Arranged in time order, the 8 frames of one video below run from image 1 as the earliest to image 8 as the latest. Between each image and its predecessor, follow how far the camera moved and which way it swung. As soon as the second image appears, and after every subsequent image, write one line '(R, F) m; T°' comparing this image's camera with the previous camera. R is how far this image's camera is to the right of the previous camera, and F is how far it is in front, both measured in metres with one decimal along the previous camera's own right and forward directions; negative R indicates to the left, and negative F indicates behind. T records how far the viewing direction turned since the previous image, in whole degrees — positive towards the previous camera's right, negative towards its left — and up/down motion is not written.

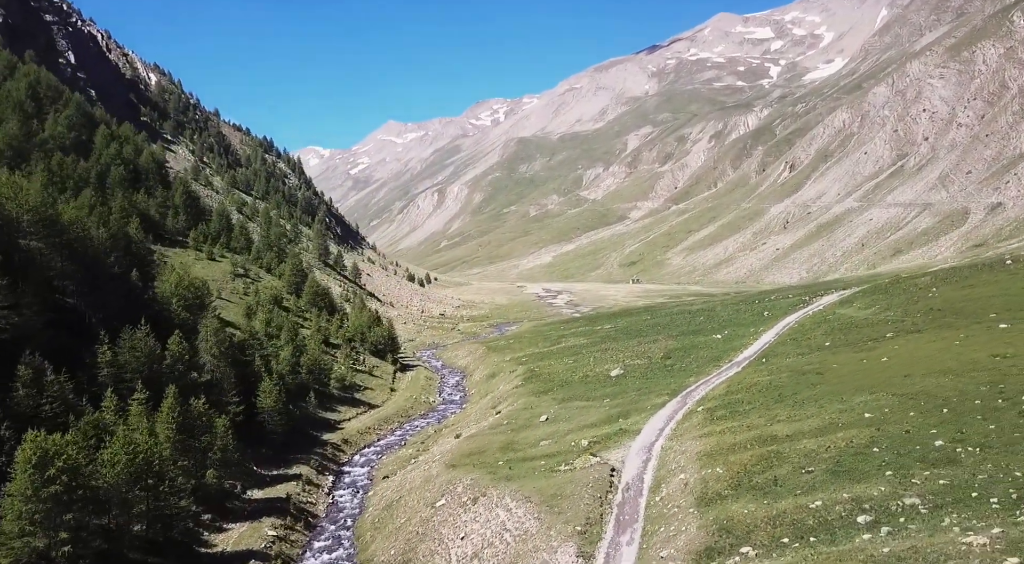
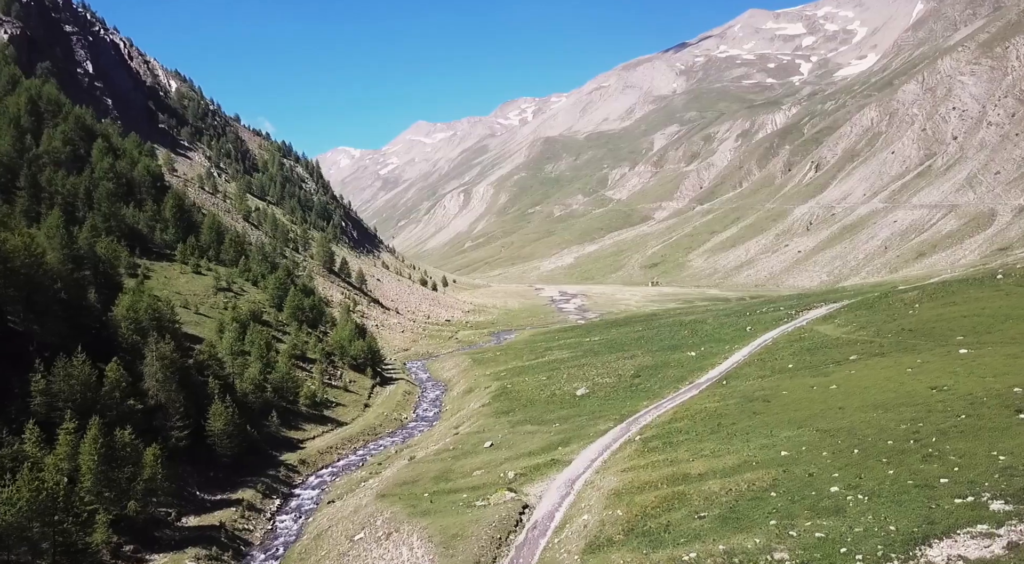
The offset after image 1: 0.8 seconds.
(+6.3, 0.0) m; -3°
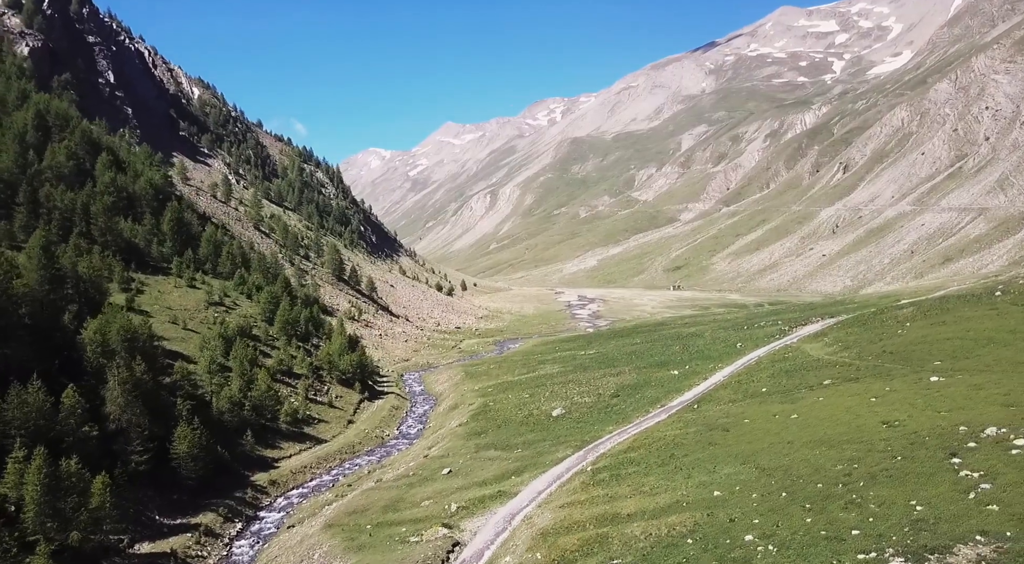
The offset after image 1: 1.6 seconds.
(+5.3, +0.2) m; -3°
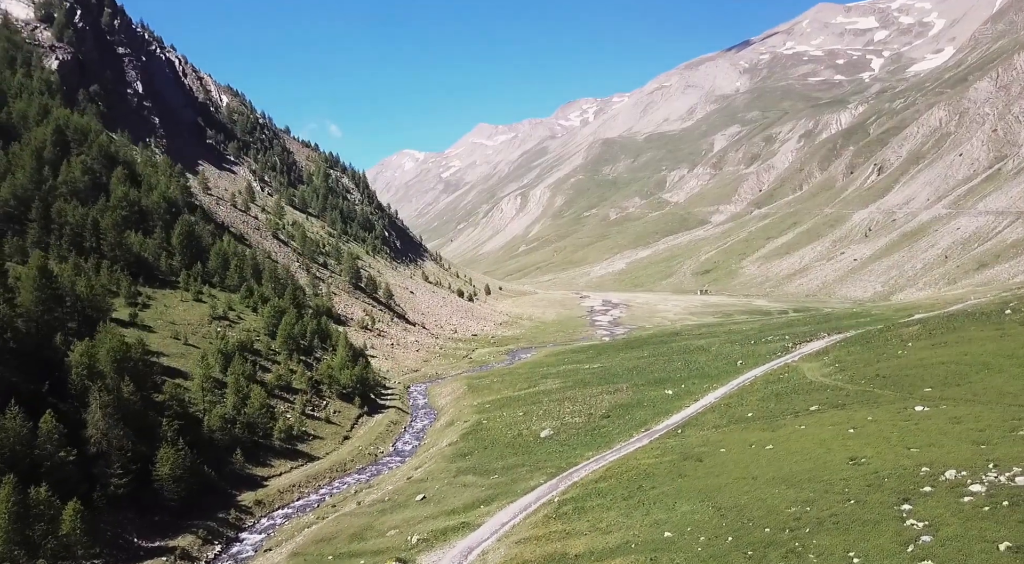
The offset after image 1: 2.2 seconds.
(+4.4, +0.1) m; -3°
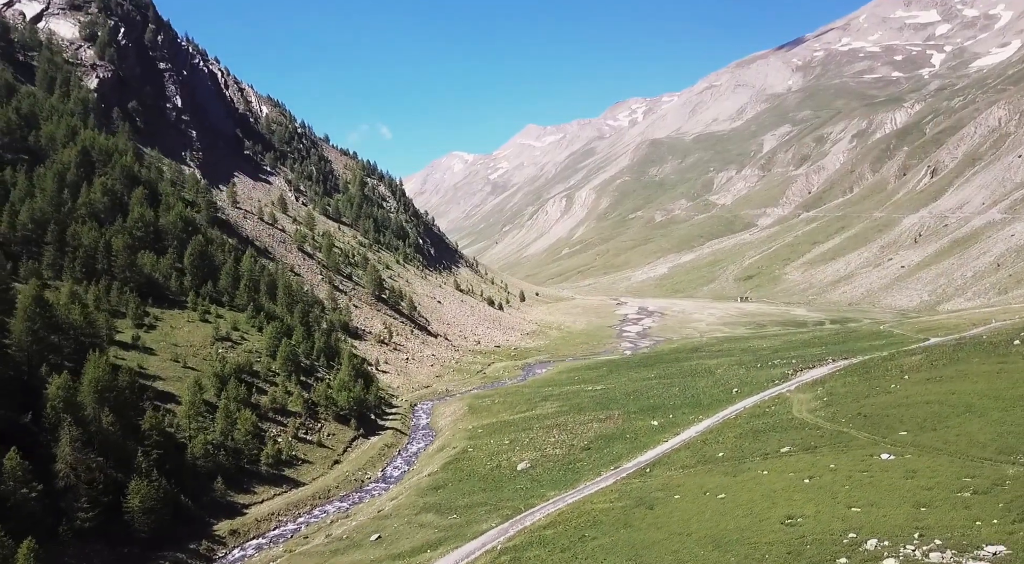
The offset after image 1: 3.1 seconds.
(+7.1, +0.3) m; -4°
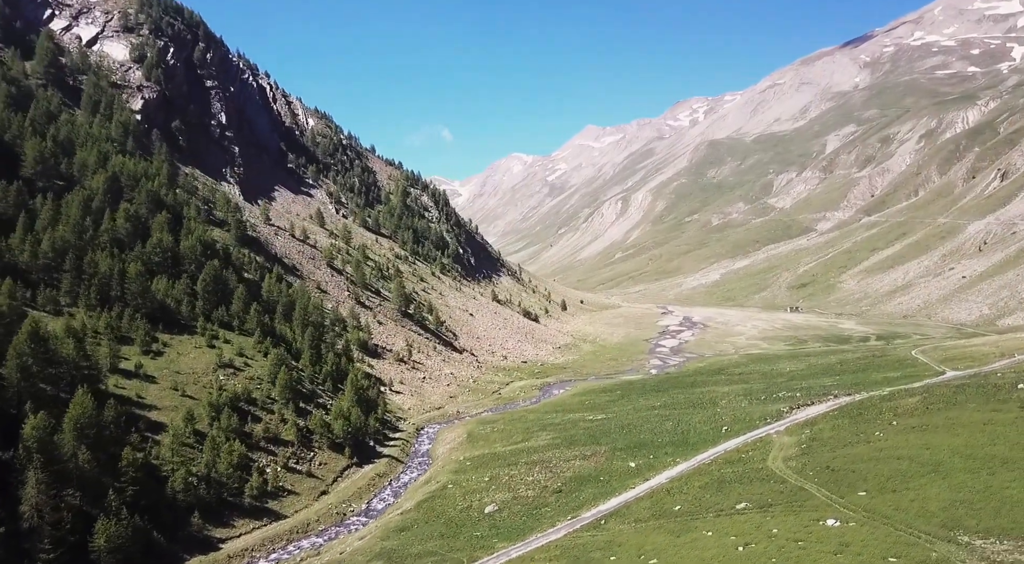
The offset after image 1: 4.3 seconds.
(+9.1, +0.5) m; -5°
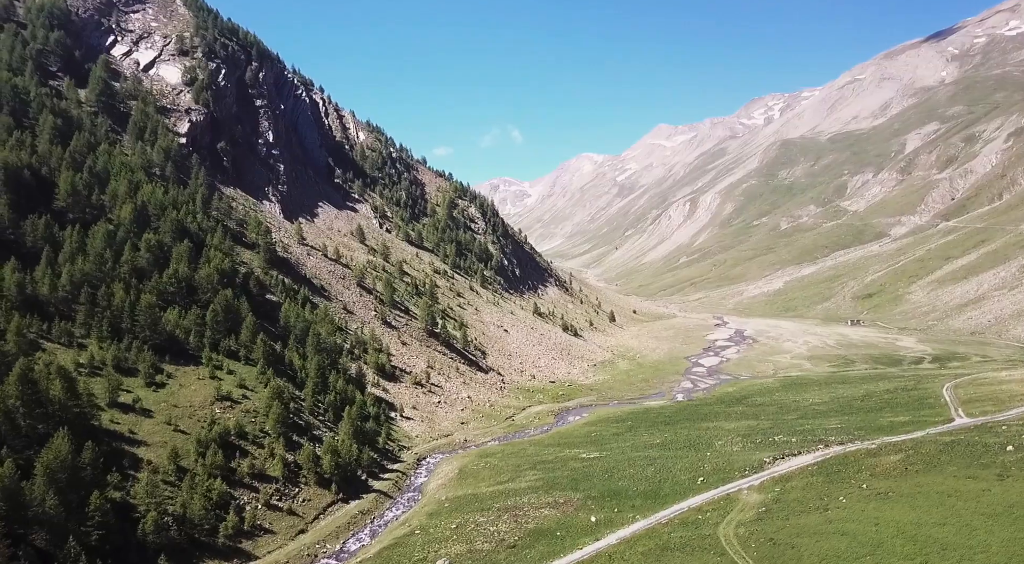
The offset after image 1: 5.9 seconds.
(+12.0, +1.2) m; -6°
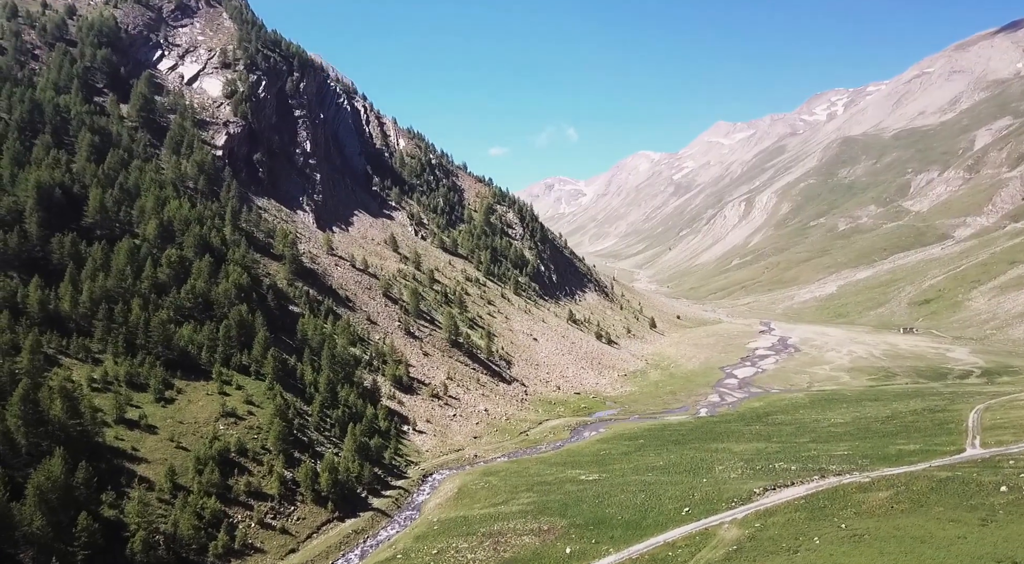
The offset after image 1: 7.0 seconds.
(+8.8, +1.0) m; -5°
